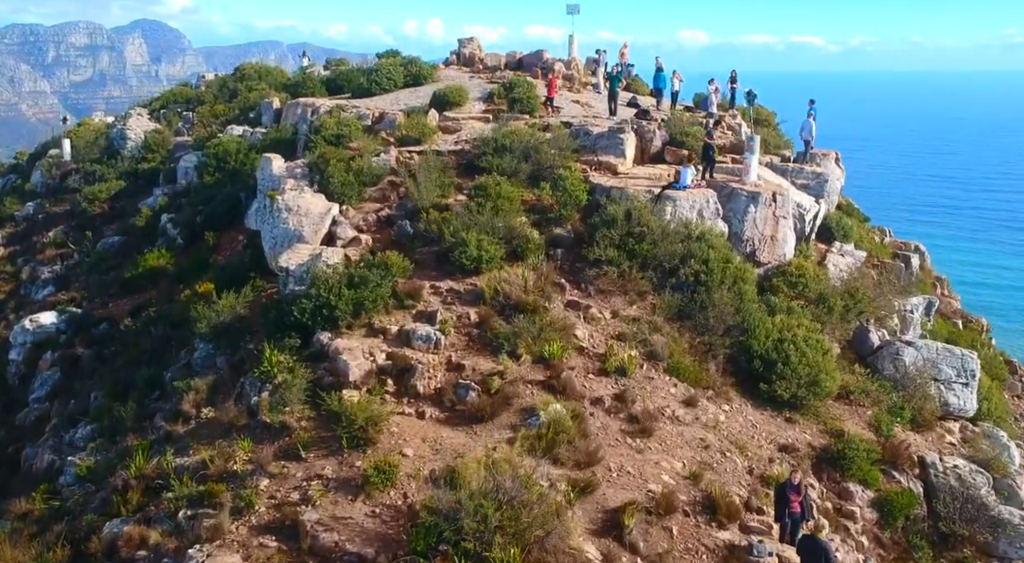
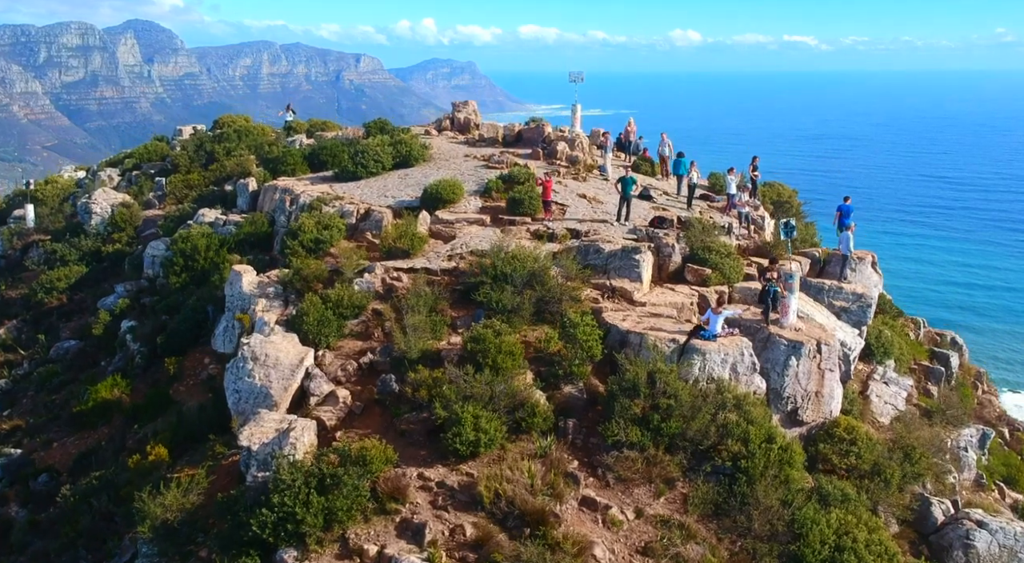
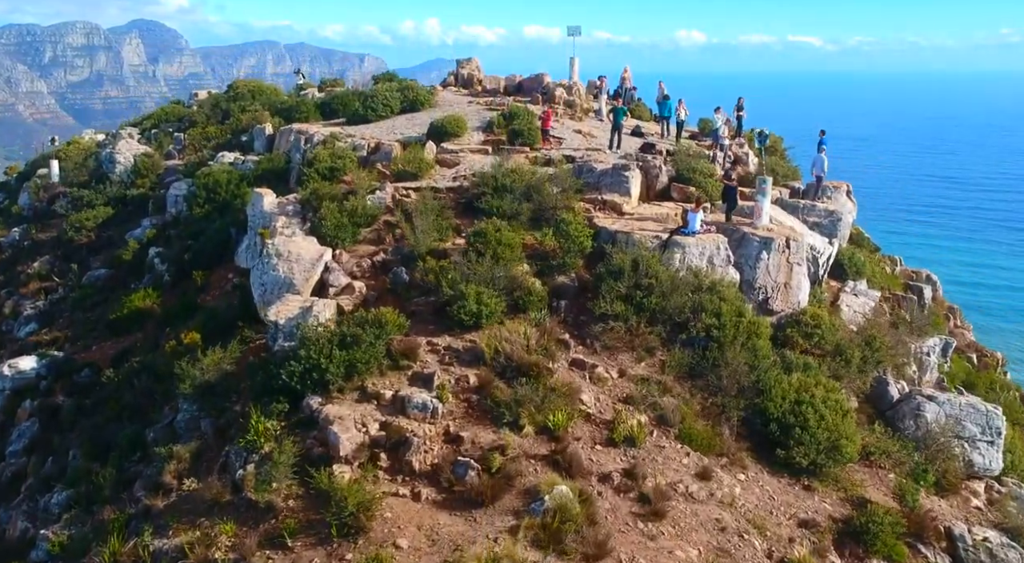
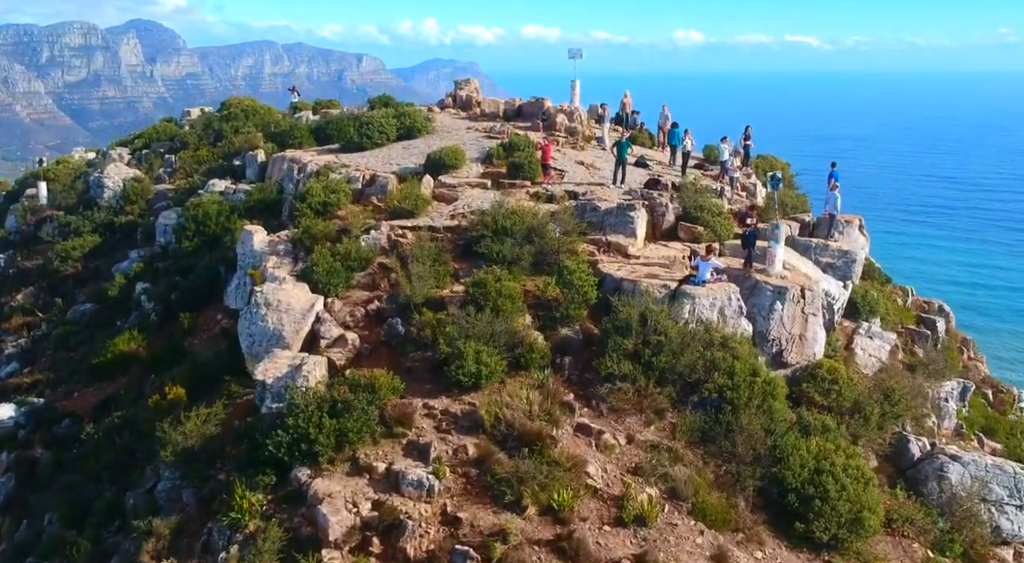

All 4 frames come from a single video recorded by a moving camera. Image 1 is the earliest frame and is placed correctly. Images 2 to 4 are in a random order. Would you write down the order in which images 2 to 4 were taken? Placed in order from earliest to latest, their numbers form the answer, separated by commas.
3, 4, 2
